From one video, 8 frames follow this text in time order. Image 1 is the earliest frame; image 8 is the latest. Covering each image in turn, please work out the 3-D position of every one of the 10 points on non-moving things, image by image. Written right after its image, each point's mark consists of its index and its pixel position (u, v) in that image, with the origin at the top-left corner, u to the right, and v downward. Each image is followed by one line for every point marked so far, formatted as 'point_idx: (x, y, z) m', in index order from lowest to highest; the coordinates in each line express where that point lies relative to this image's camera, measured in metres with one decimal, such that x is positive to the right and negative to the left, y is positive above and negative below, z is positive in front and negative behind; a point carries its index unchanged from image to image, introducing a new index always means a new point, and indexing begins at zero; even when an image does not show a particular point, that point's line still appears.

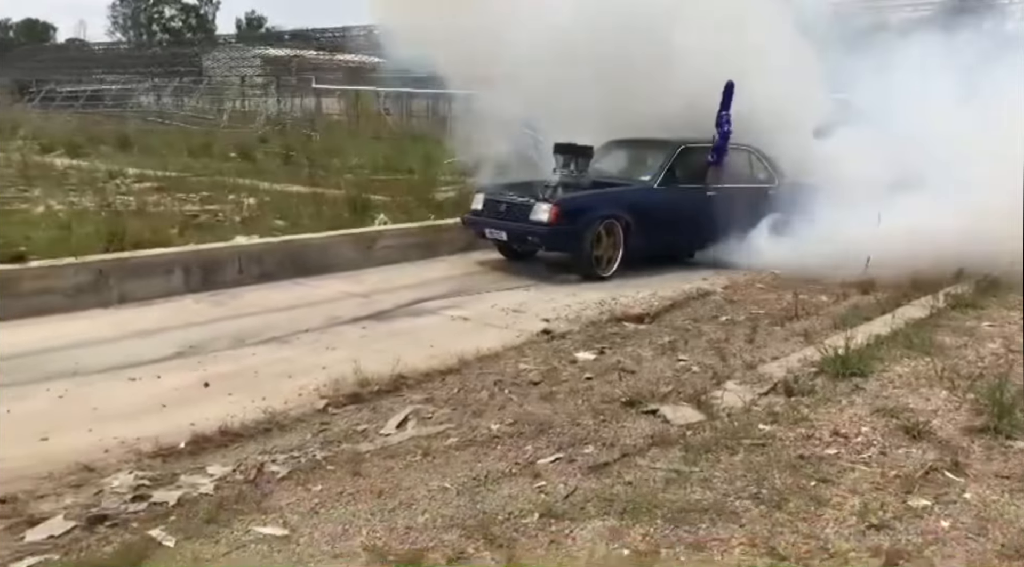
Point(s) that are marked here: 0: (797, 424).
0: (+1.1, -0.5, +3.2) m
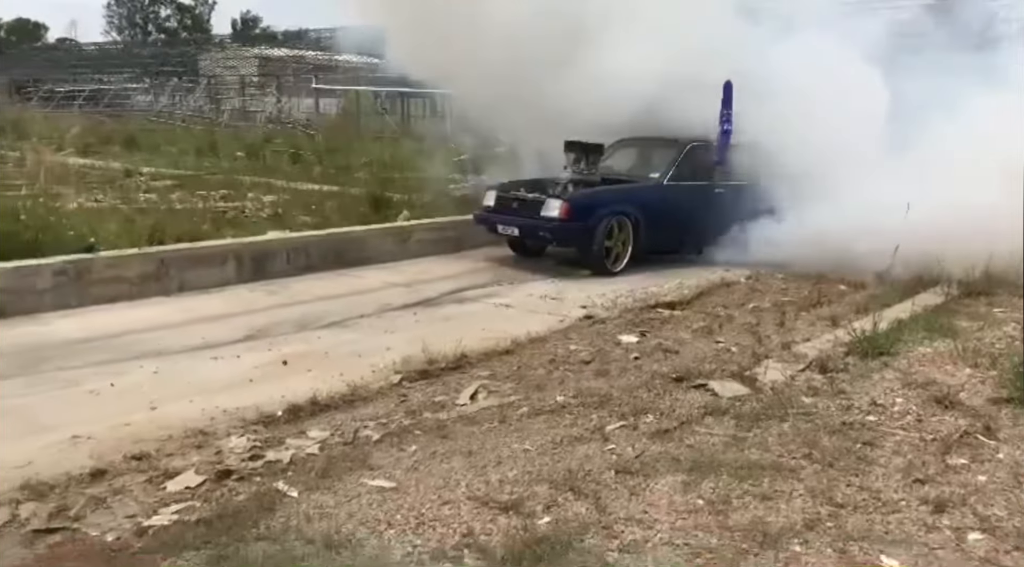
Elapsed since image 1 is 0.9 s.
0: (+1.4, -0.5, +3.5) m
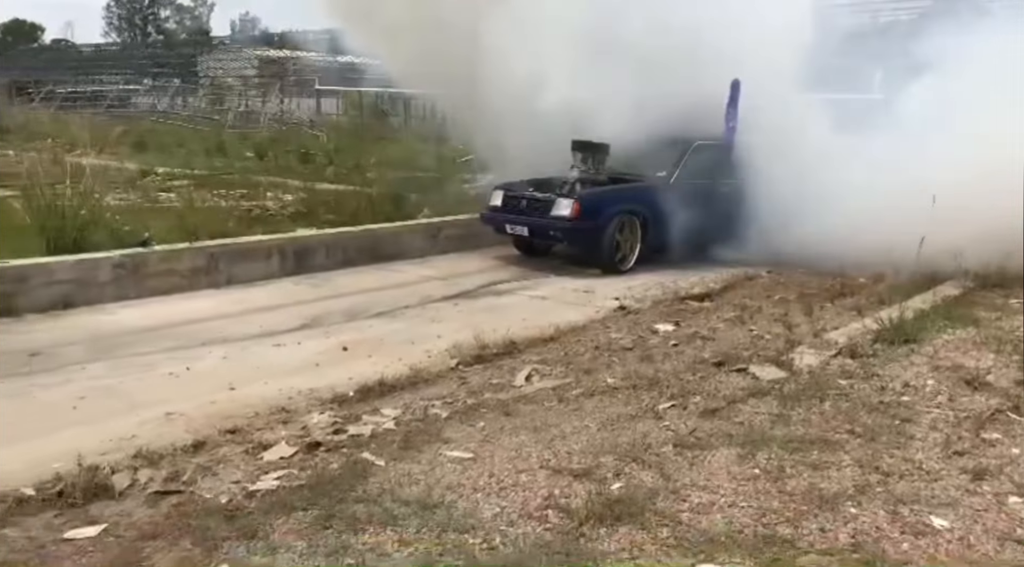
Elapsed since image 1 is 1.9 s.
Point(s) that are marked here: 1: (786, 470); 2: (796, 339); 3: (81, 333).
0: (+1.6, -0.4, +3.7) m
1: (+0.9, -0.6, +2.7) m
2: (+1.5, -0.3, +4.3) m
3: (-2.1, -0.2, +4.0) m
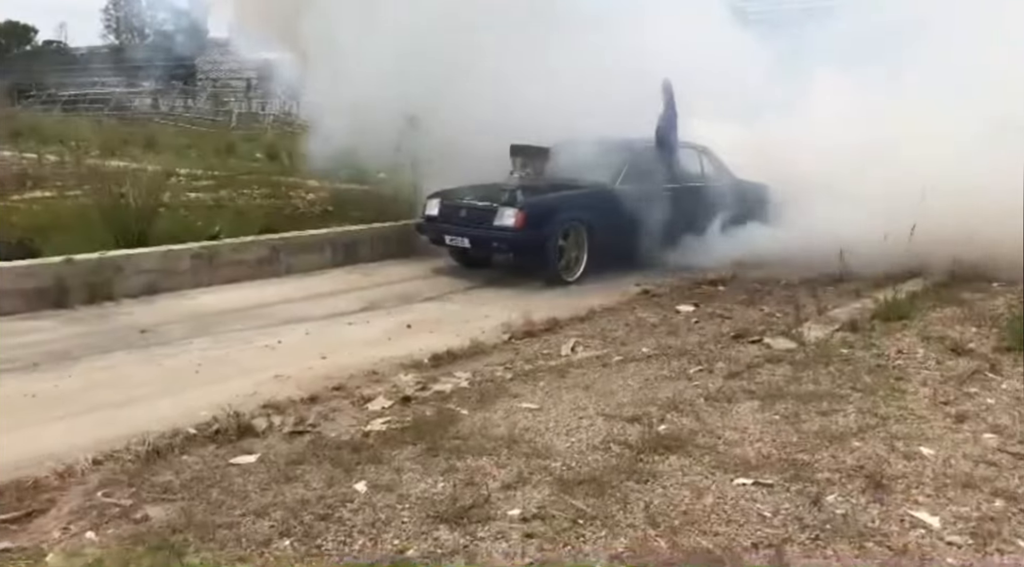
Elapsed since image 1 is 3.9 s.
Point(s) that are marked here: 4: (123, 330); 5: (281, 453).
0: (+1.8, -0.3, +4.3) m
1: (+1.2, -0.5, +3.3) m
2: (+1.7, -0.2, +4.9) m
3: (-1.9, -0.2, +4.6) m
4: (-2.0, -0.2, +4.2) m
5: (-0.8, -0.6, +2.8) m
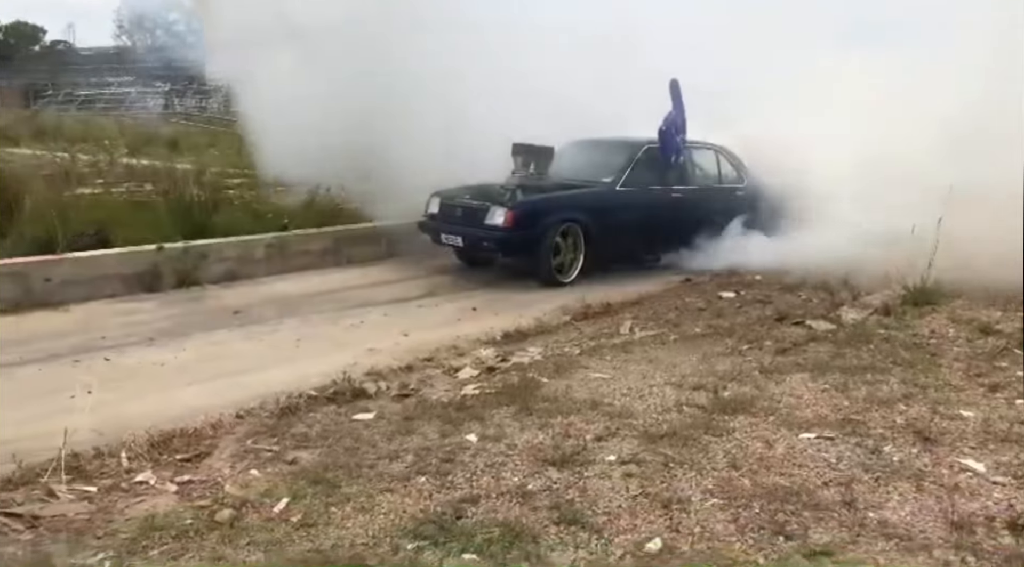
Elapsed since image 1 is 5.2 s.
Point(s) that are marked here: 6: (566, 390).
0: (+2.2, -0.2, +4.6) m
1: (+1.5, -0.4, +3.7) m
2: (+2.1, -0.1, +5.2) m
3: (-1.5, -0.1, +5.0) m
4: (-1.6, -0.2, +4.6) m
5: (-0.5, -0.5, +3.2) m
6: (+0.2, -0.5, +3.5) m
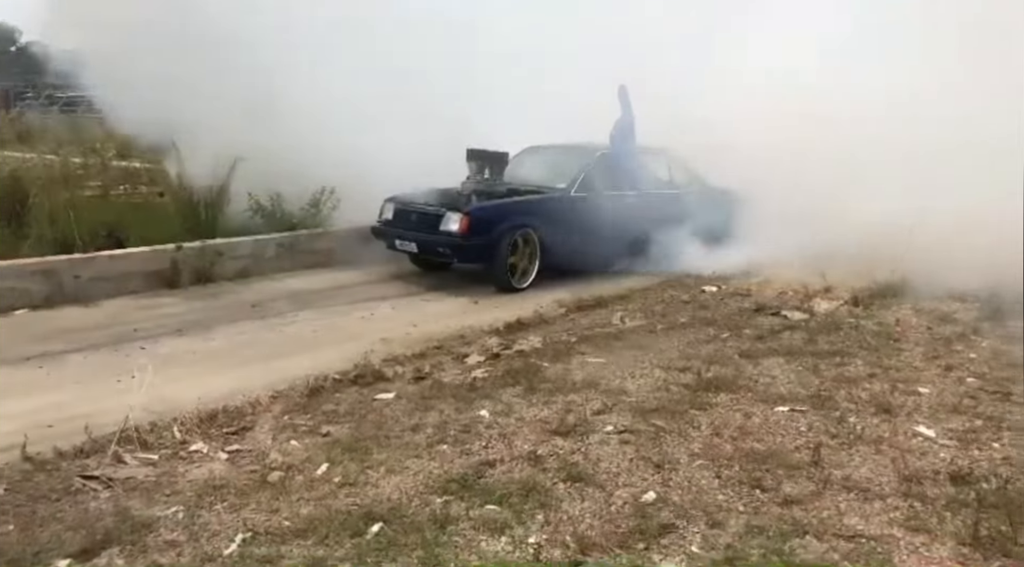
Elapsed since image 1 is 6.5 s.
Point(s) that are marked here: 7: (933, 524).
0: (+2.2, -0.2, +5.0) m
1: (+1.5, -0.4, +4.0) m
2: (+2.0, -0.1, +5.6) m
3: (-1.5, -0.1, +5.3) m
4: (-1.6, -0.1, +4.9) m
5: (-0.4, -0.5, +3.5) m
6: (+0.2, -0.4, +3.9) m
7: (+1.2, -0.7, +2.4) m
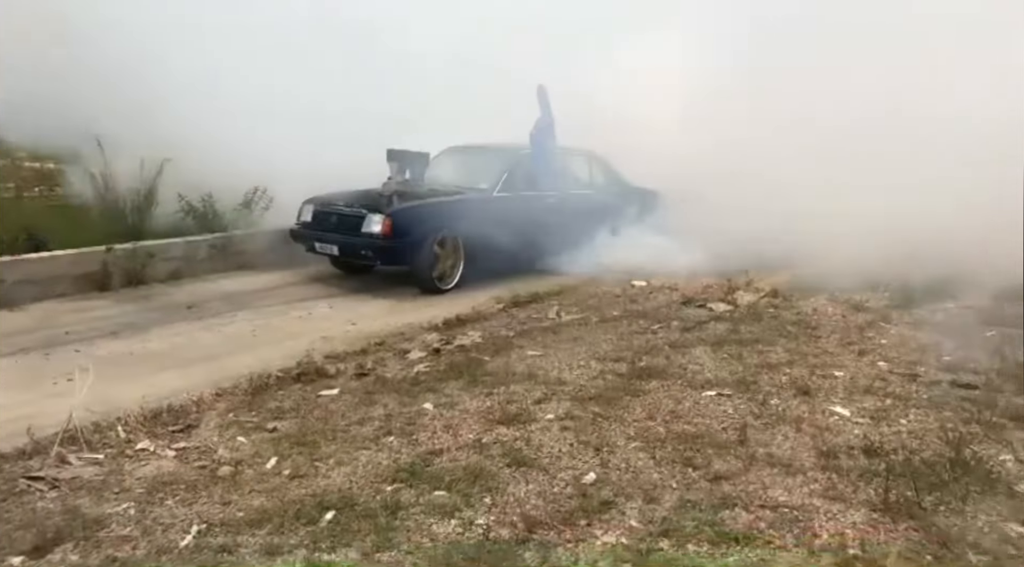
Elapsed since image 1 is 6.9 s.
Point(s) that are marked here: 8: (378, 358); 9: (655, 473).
0: (+1.8, -0.2, +5.3) m
1: (+1.2, -0.4, +4.3) m
2: (+1.6, 0.0, +5.9) m
3: (-1.9, -0.1, +5.2) m
4: (-2.0, -0.1, +4.9) m
5: (-0.7, -0.4, +3.6) m
6: (0.0, -0.4, +4.0) m
7: (+1.1, -0.7, +2.6) m
8: (-0.6, -0.4, +4.0) m
9: (+0.5, -0.6, +2.7) m
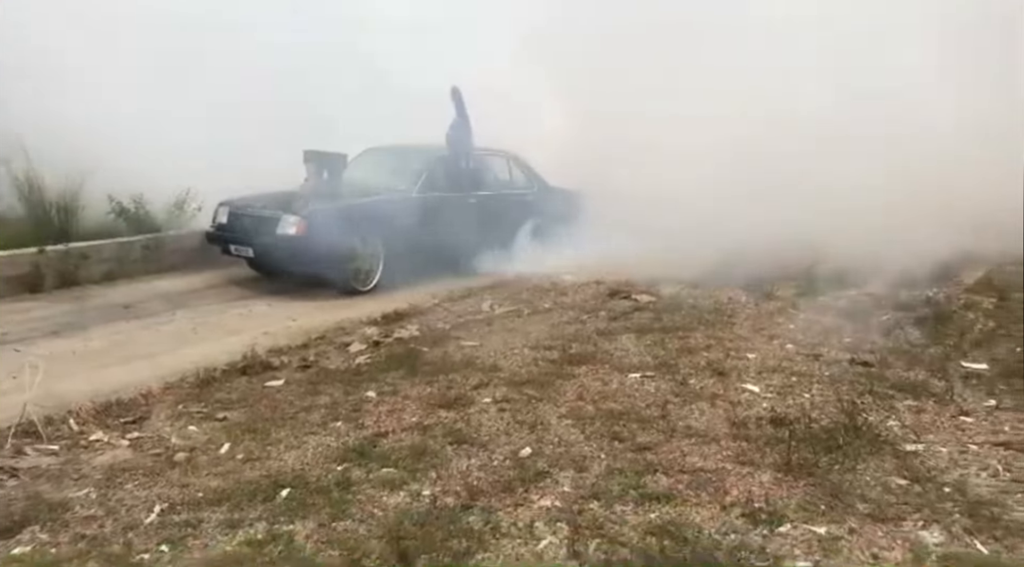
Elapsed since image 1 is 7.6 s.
0: (+1.3, -0.1, +5.7) m
1: (+0.9, -0.3, +4.6) m
2: (+1.1, 0.0, +6.2) m
3: (-2.4, -0.1, +5.3) m
4: (-2.4, -0.1, +4.9) m
5: (-1.0, -0.4, +3.8) m
6: (-0.4, -0.4, +4.2) m
7: (+0.9, -0.6, +2.9) m
8: (-1.0, -0.3, +4.1) m
9: (+0.3, -0.6, +3.0) m
